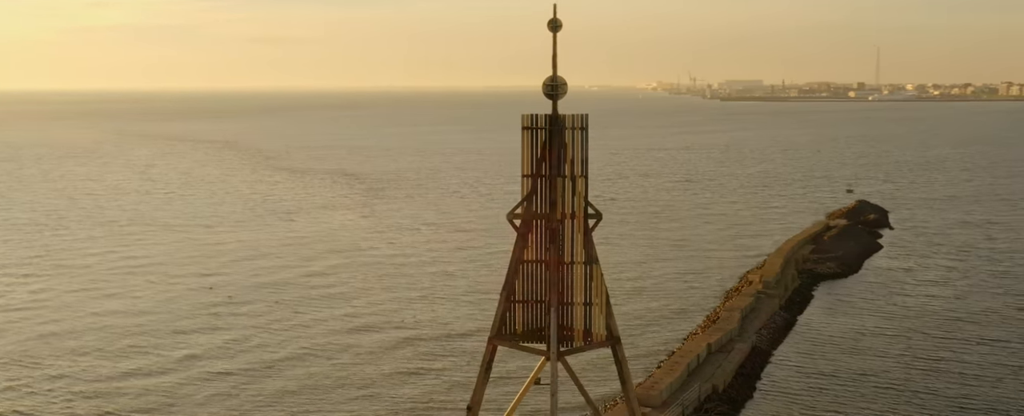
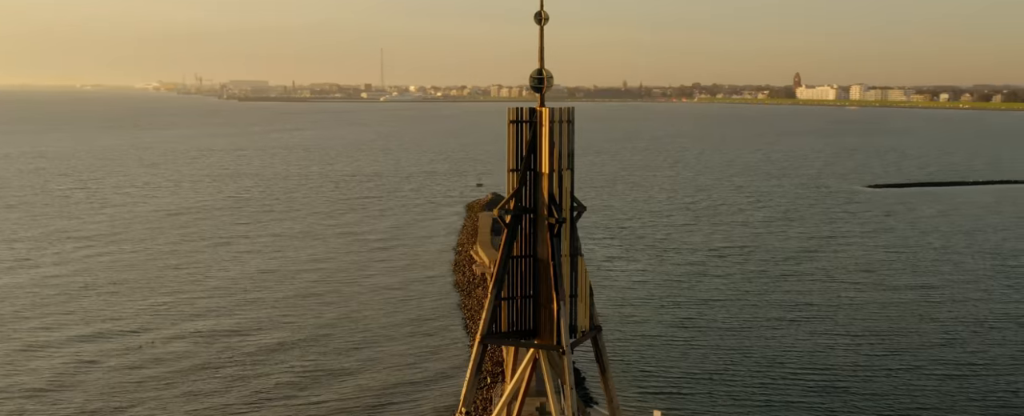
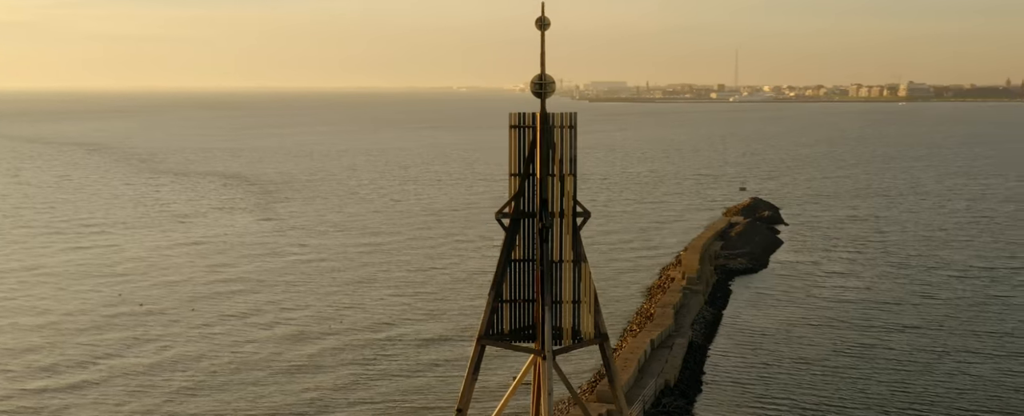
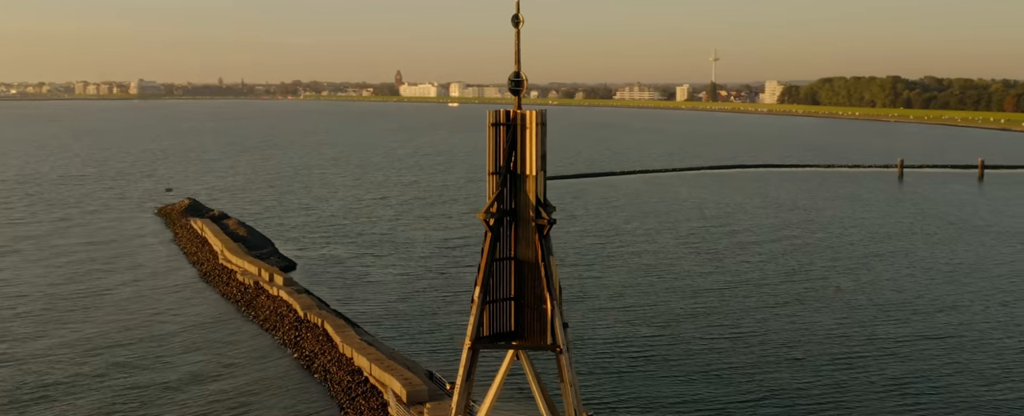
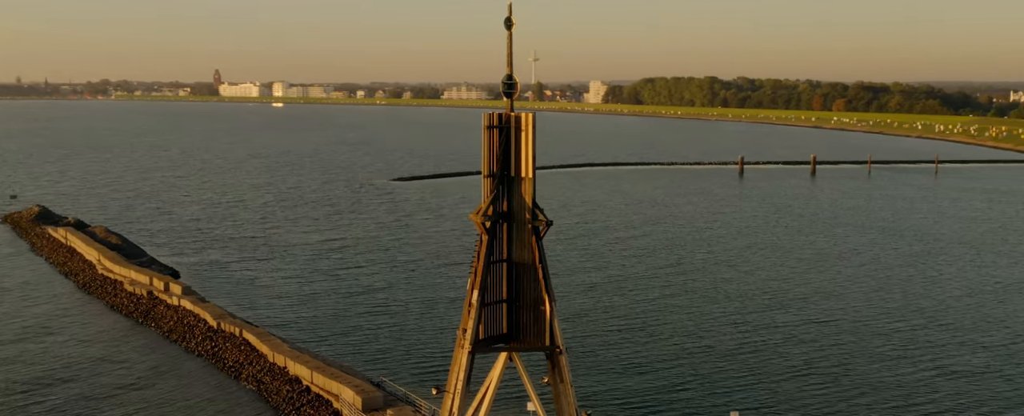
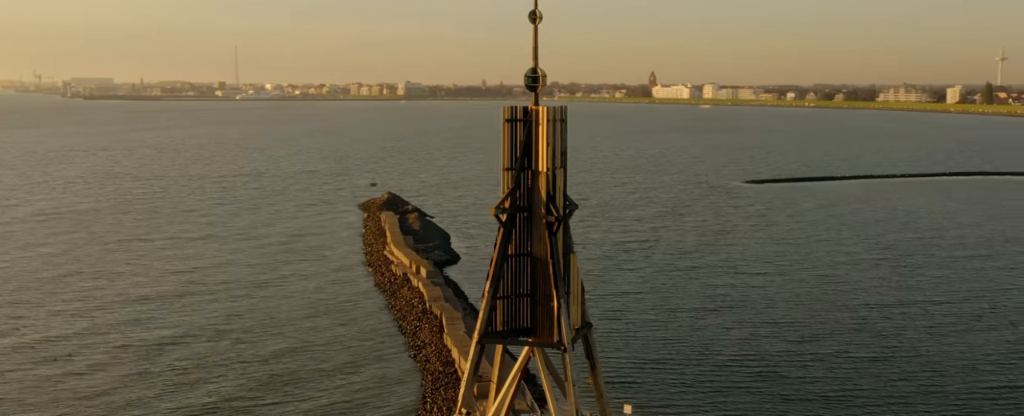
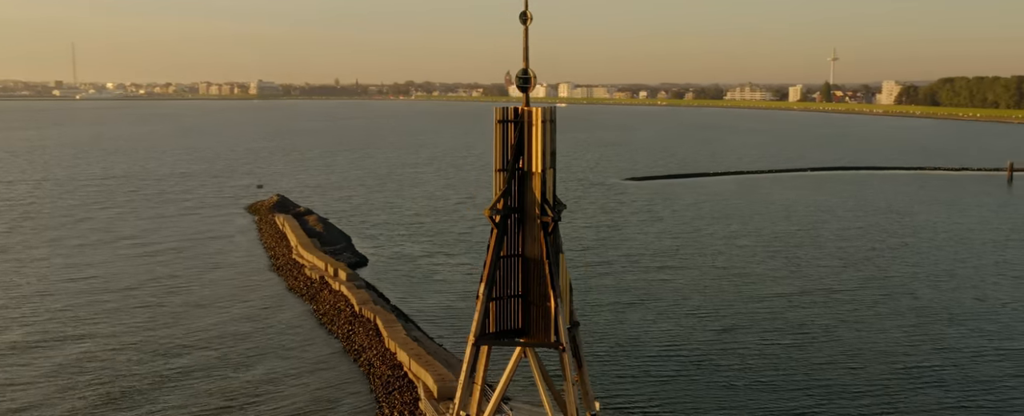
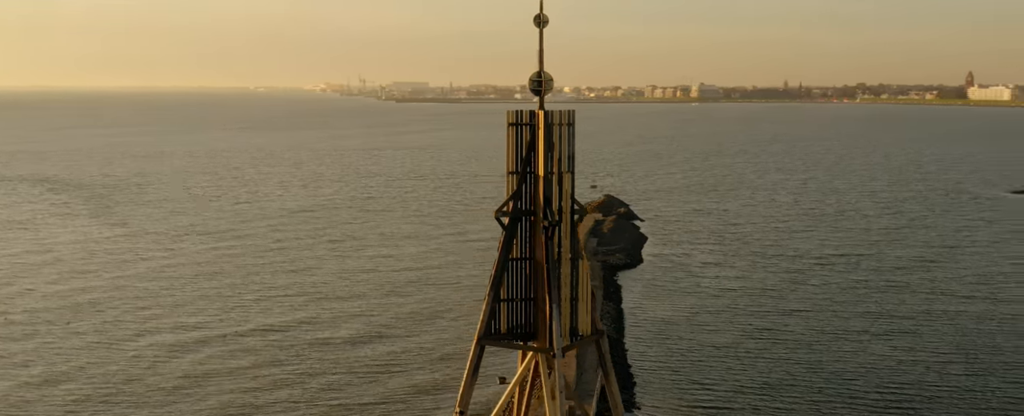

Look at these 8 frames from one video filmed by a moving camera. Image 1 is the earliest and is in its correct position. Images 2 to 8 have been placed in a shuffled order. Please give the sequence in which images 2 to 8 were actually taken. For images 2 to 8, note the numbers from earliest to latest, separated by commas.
3, 8, 2, 6, 7, 4, 5
